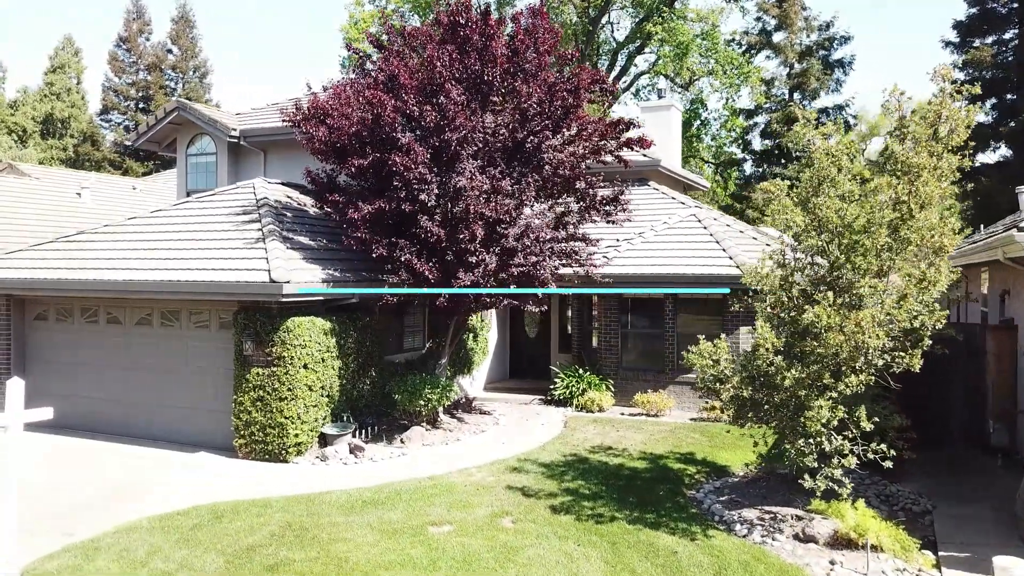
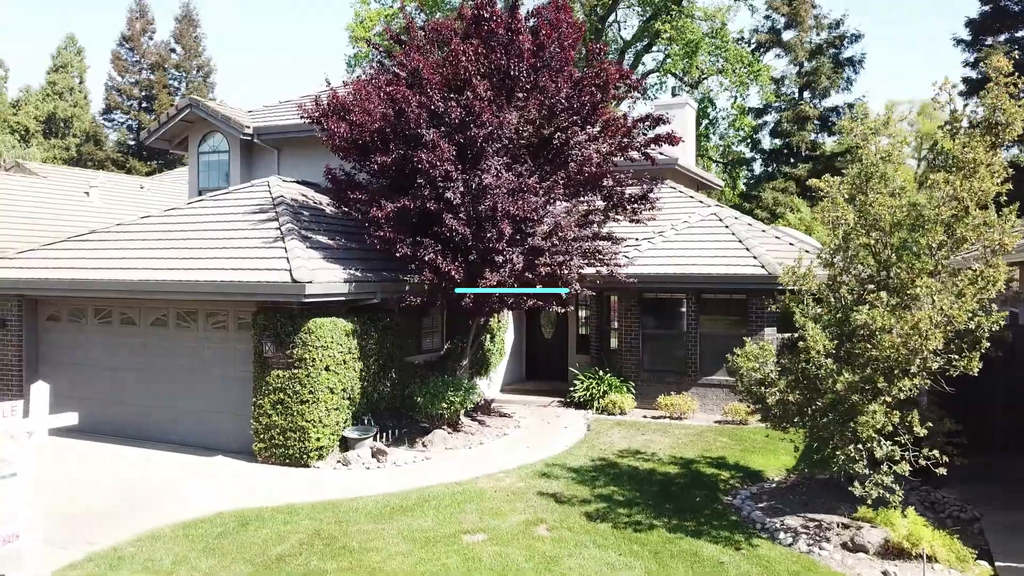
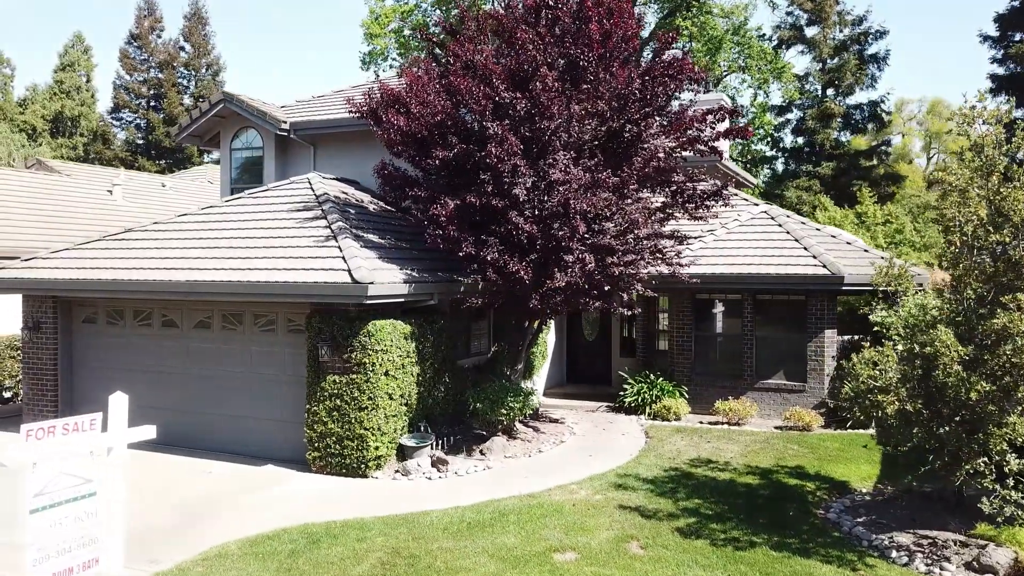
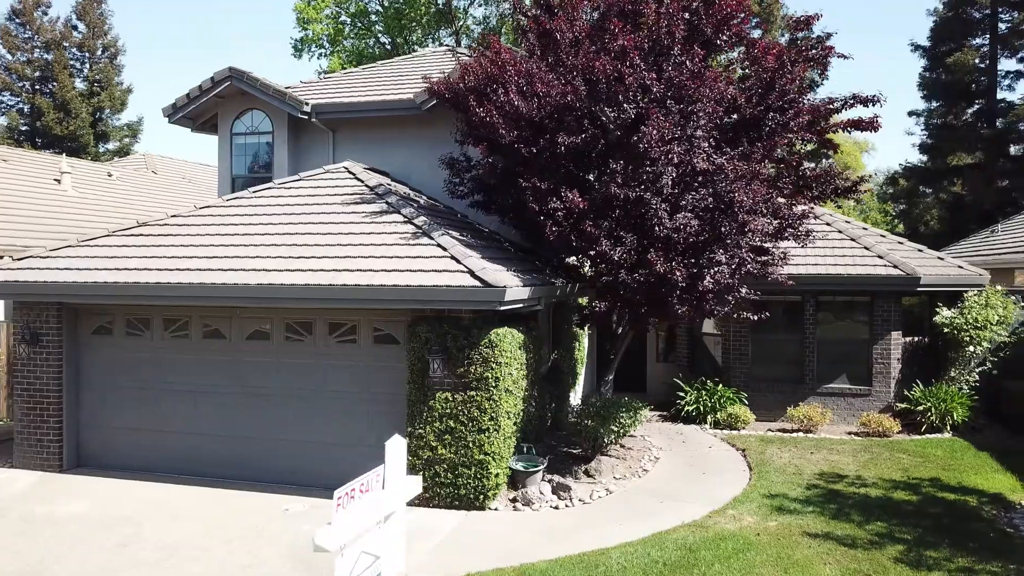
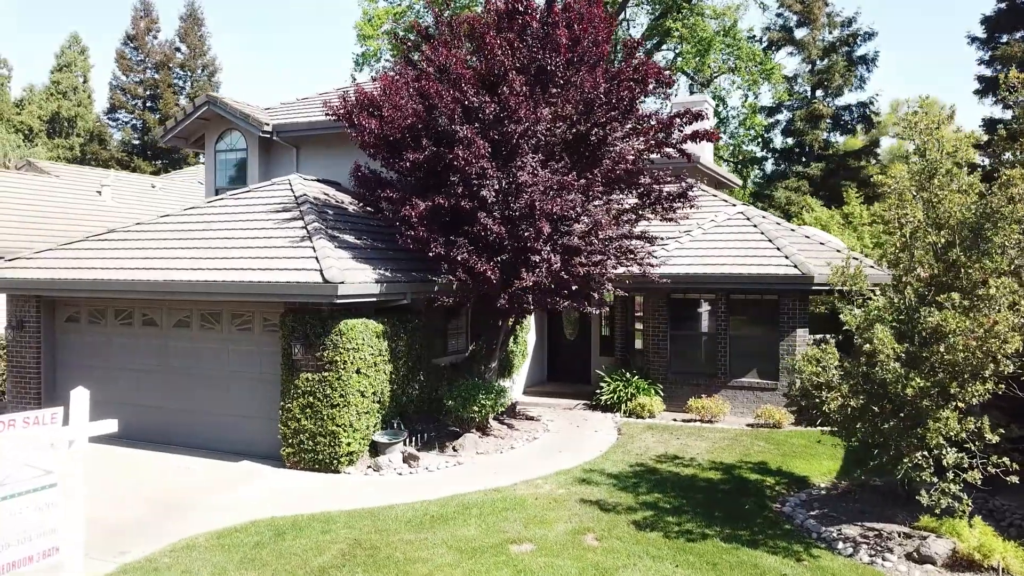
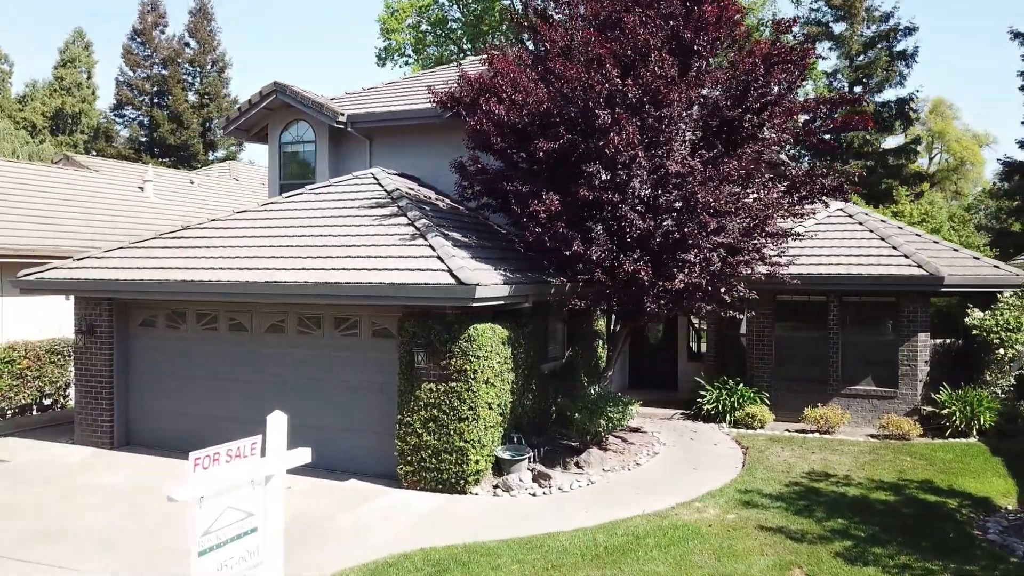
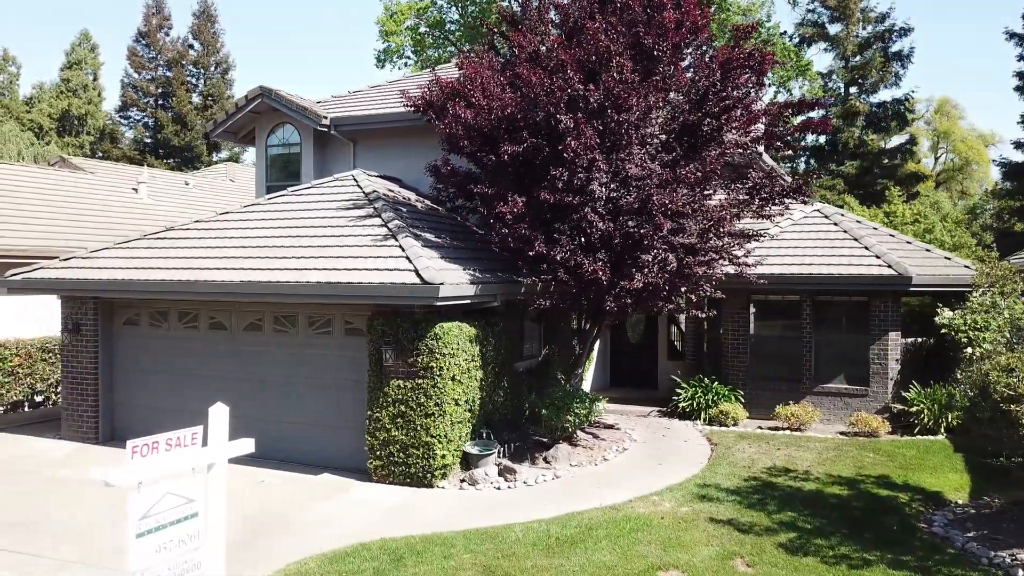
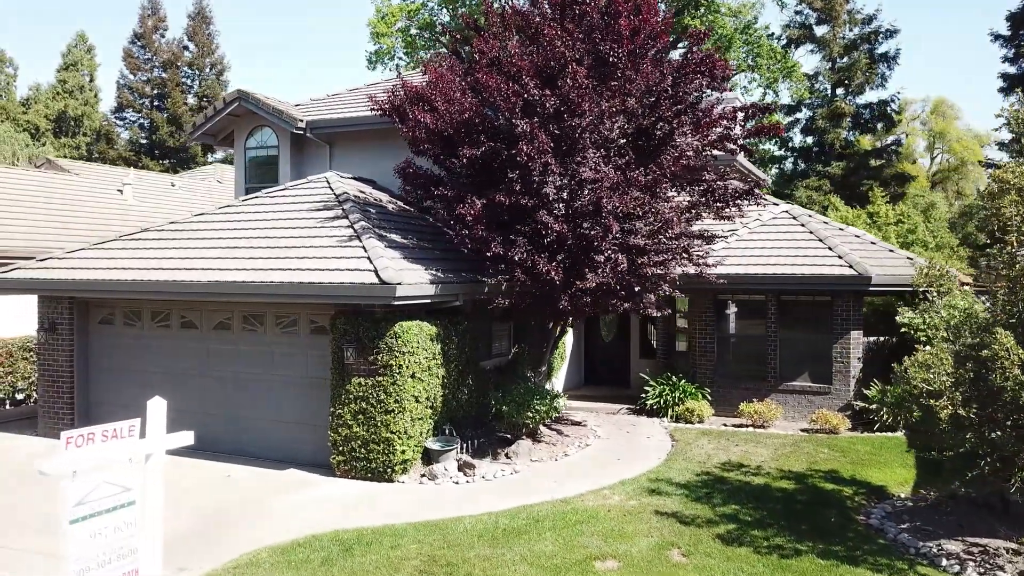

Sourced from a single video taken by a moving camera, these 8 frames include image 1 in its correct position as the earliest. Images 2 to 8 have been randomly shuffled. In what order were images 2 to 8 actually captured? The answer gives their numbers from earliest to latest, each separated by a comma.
2, 5, 3, 8, 7, 6, 4
